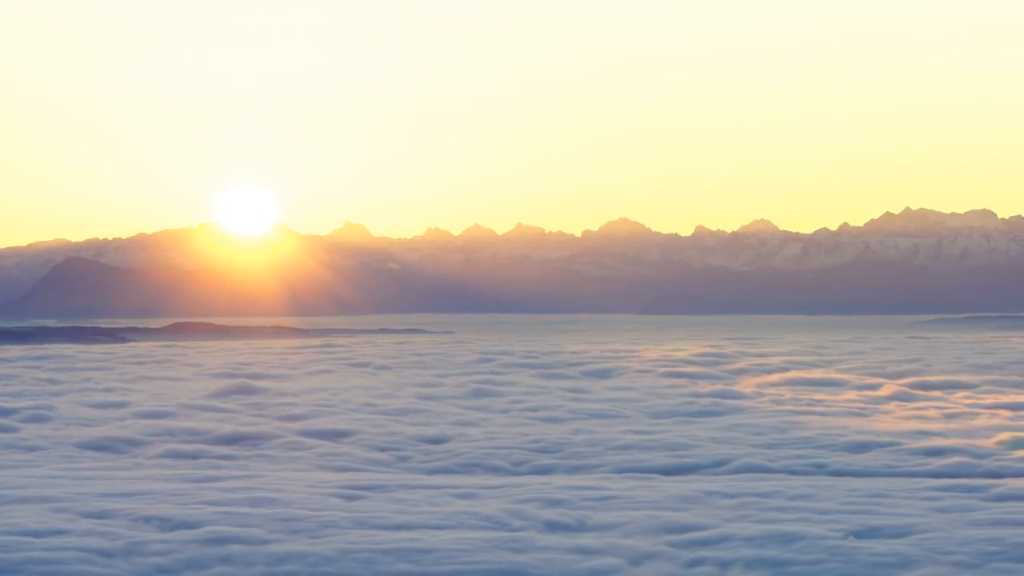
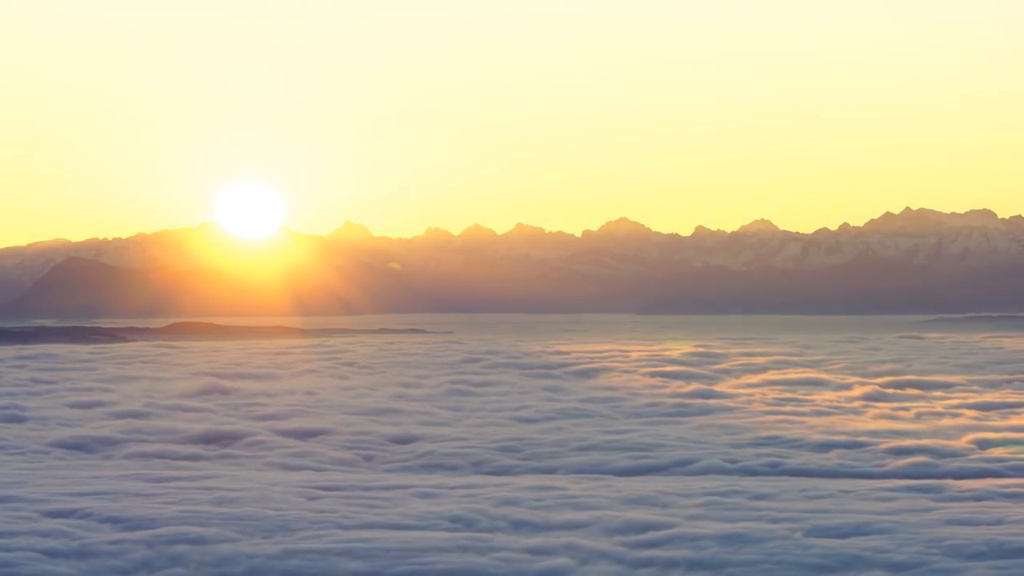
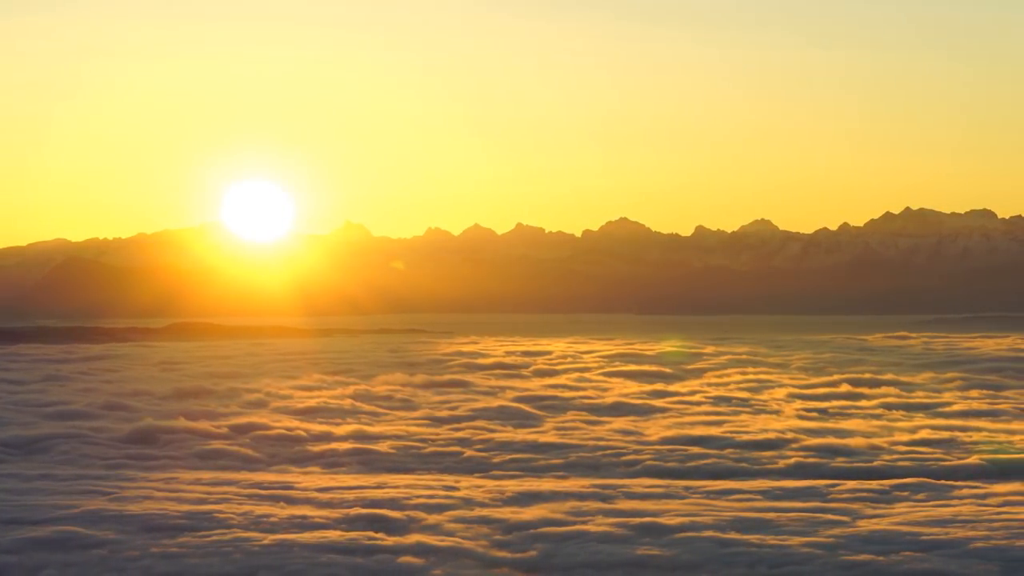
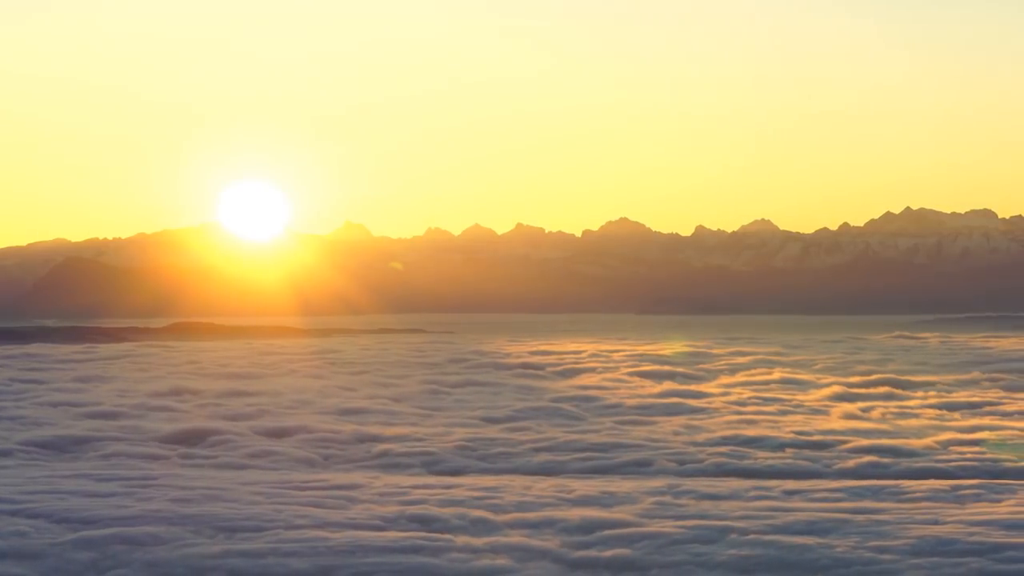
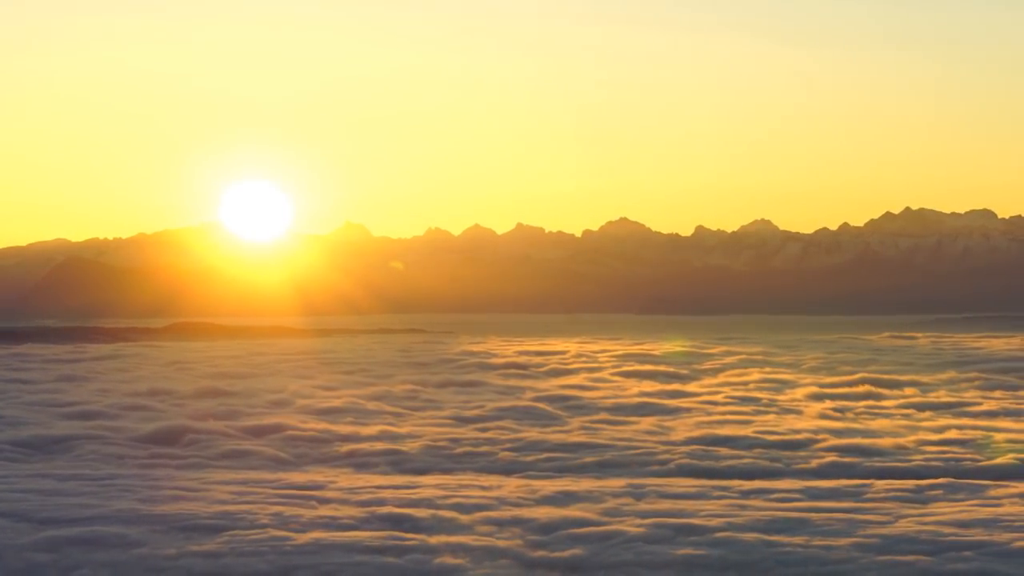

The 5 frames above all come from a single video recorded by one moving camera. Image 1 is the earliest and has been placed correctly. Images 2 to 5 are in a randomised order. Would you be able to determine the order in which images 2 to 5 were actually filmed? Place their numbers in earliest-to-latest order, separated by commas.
2, 4, 5, 3
